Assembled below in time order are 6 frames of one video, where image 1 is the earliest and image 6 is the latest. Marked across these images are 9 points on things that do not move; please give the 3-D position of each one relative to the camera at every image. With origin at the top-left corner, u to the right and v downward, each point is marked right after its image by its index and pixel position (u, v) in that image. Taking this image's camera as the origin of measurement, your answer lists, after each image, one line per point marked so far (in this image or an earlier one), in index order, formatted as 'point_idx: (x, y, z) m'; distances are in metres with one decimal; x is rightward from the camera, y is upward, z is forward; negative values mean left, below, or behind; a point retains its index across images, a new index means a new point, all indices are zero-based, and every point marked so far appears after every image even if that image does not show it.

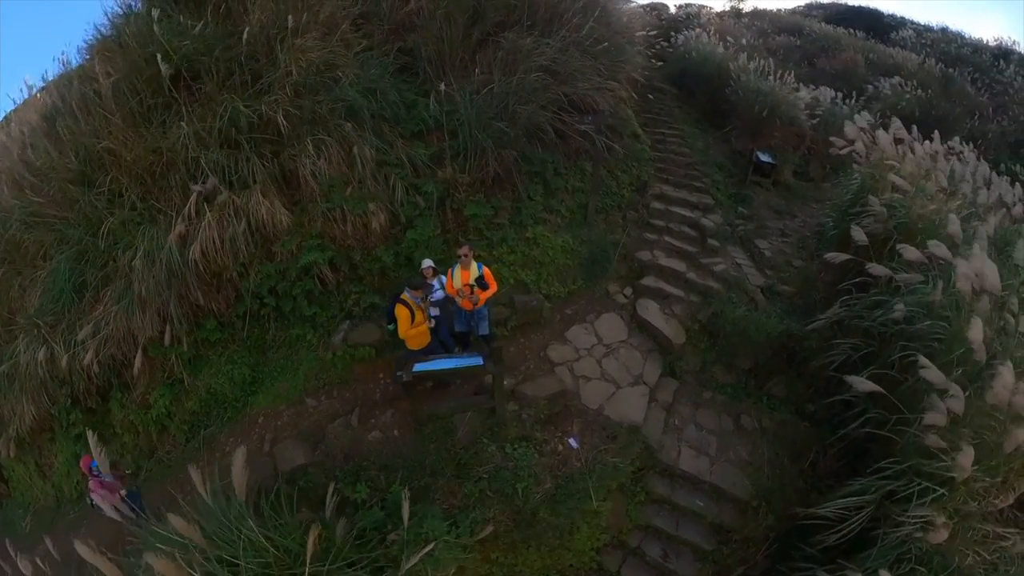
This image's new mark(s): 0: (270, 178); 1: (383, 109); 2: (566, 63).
0: (-2.1, +1.0, +4.2) m
1: (-1.2, +1.7, +4.4) m
2: (+0.6, +2.4, +4.9) m
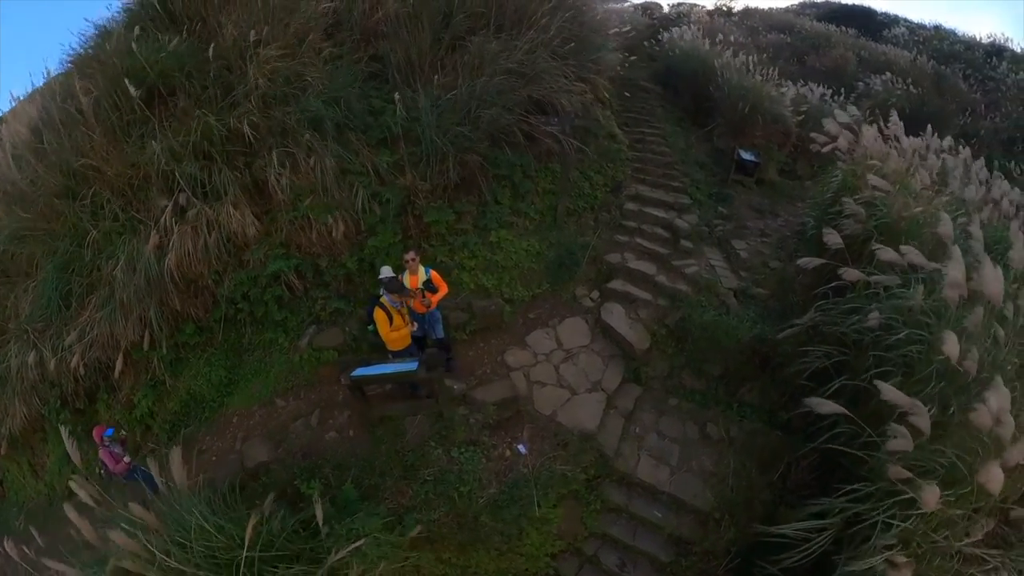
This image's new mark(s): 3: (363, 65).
0: (-2.5, +0.9, +4.4) m
1: (-1.6, +1.7, +4.5) m
2: (+0.2, +2.4, +4.9) m
3: (-1.5, +2.3, +4.7) m
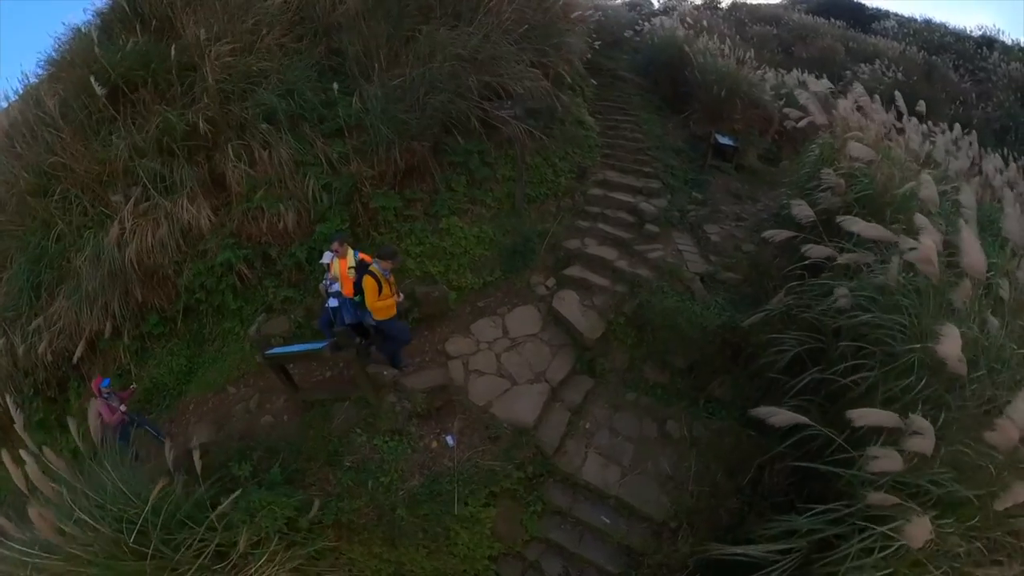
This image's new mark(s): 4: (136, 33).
0: (-3.0, +1.0, +4.5) m
1: (-2.1, +1.8, +4.6) m
2: (-0.2, +2.5, +4.8) m
3: (-1.9, +2.4, +4.8) m
4: (-3.8, +2.6, +4.7) m
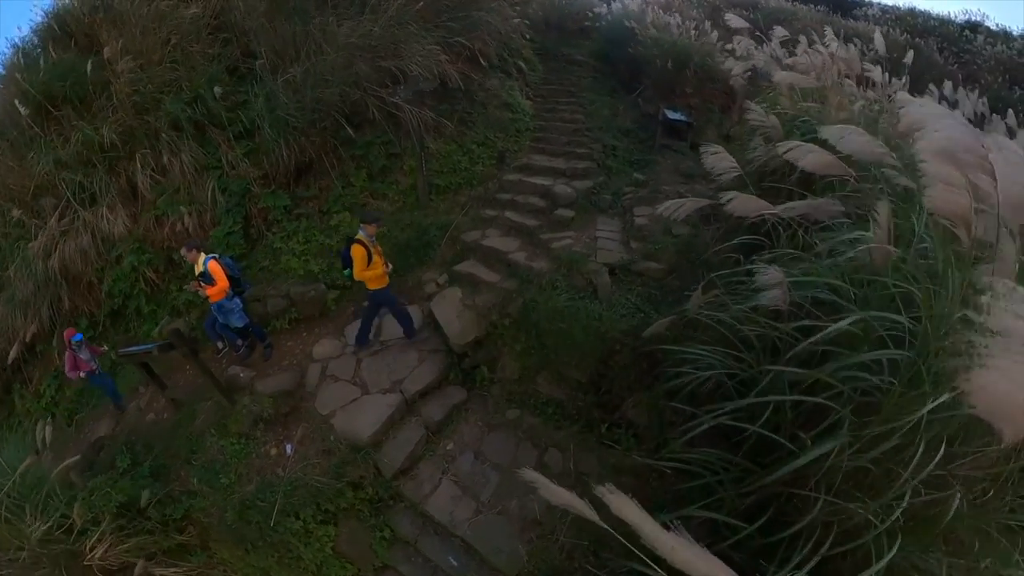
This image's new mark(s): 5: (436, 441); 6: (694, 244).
0: (-3.9, +1.0, +4.6) m
1: (-2.9, +1.7, +4.5) m
2: (-1.1, +2.4, +4.4) m
3: (-2.8, +2.3, +4.7) m
4: (-4.6, +2.5, +5.0) m
5: (-0.5, -1.1, +3.2) m
6: (+1.3, +0.3, +3.3) m
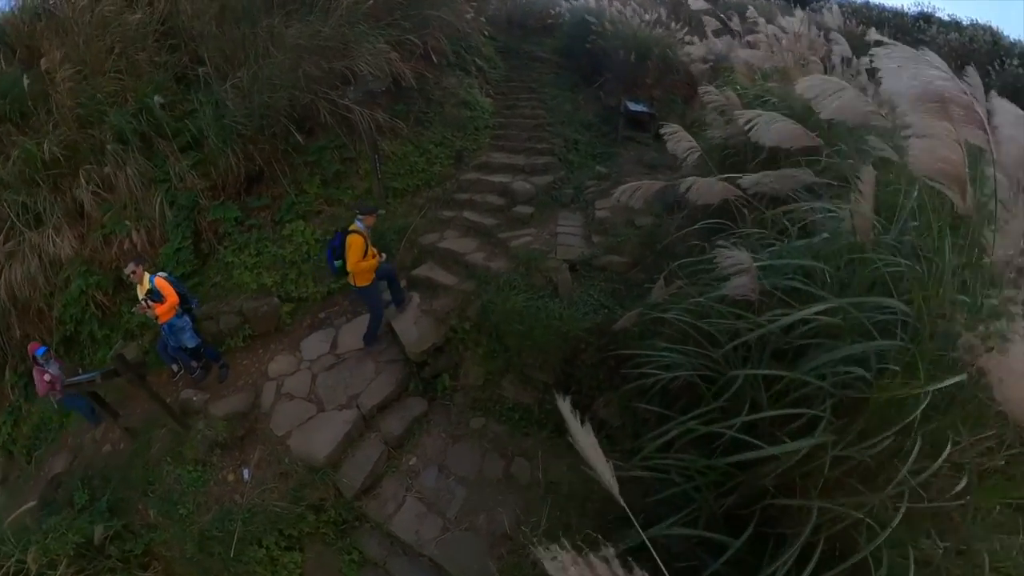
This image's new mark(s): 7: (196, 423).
0: (-4.2, +0.7, +4.3) m
1: (-3.3, +1.5, +4.3) m
2: (-1.5, +2.3, +4.2) m
3: (-3.2, +2.1, +4.5) m
4: (-5.1, +2.2, +4.7) m
5: (-0.7, -1.1, +3.0) m
6: (+1.0, +0.4, +3.2) m
7: (-2.3, -1.0, +3.4) m
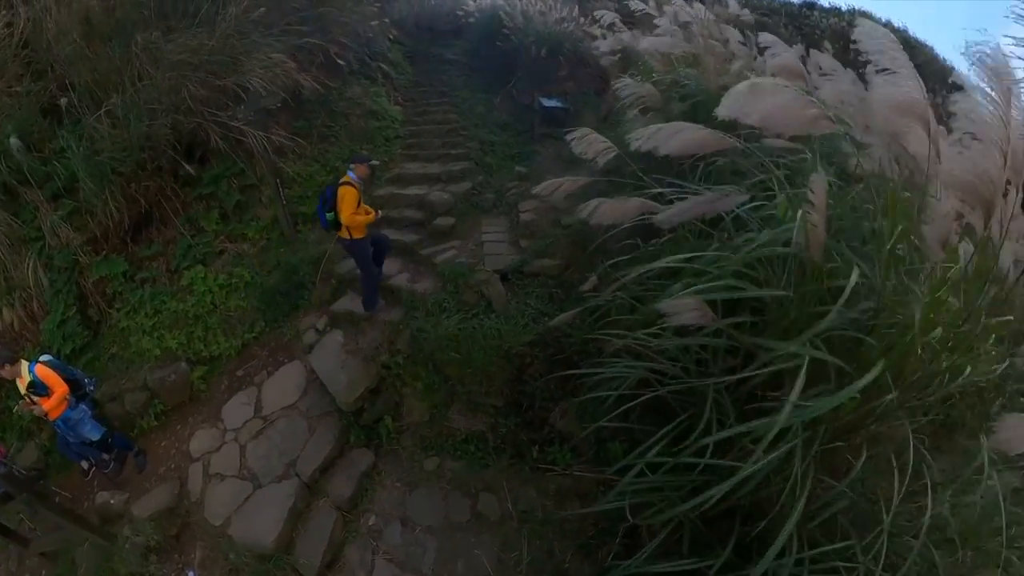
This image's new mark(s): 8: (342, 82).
0: (-4.8, -0.1, +3.6) m
1: (-4.0, +0.8, +3.6) m
2: (-2.4, +1.9, +3.7) m
3: (-4.1, +1.4, +3.8) m
4: (-5.9, +1.2, +3.8) m
5: (-0.9, -1.4, +2.8) m
6: (+0.5, +0.4, +3.0) m
7: (-2.5, -1.6, +3.0) m
8: (-1.6, +2.0, +4.2) m
